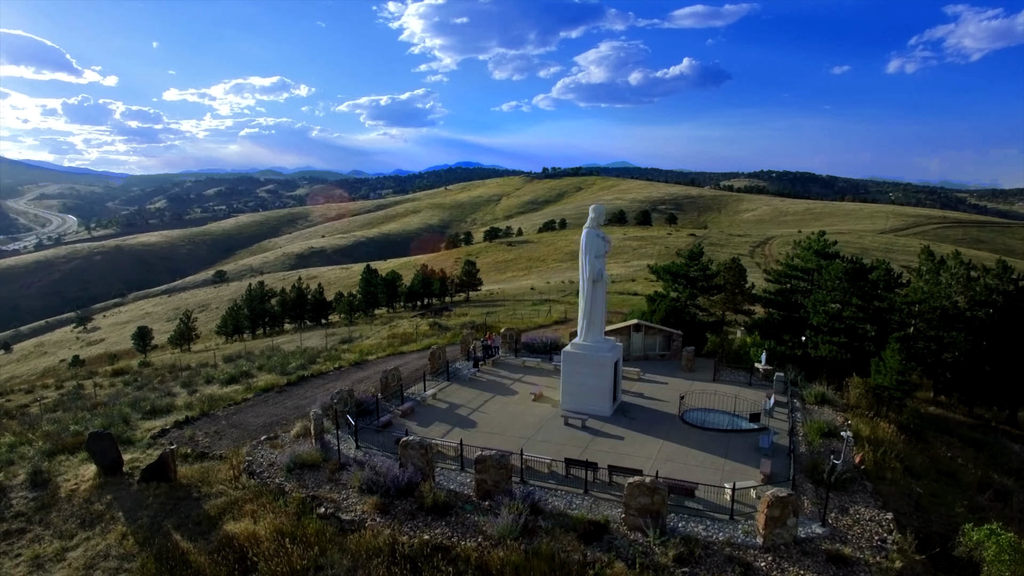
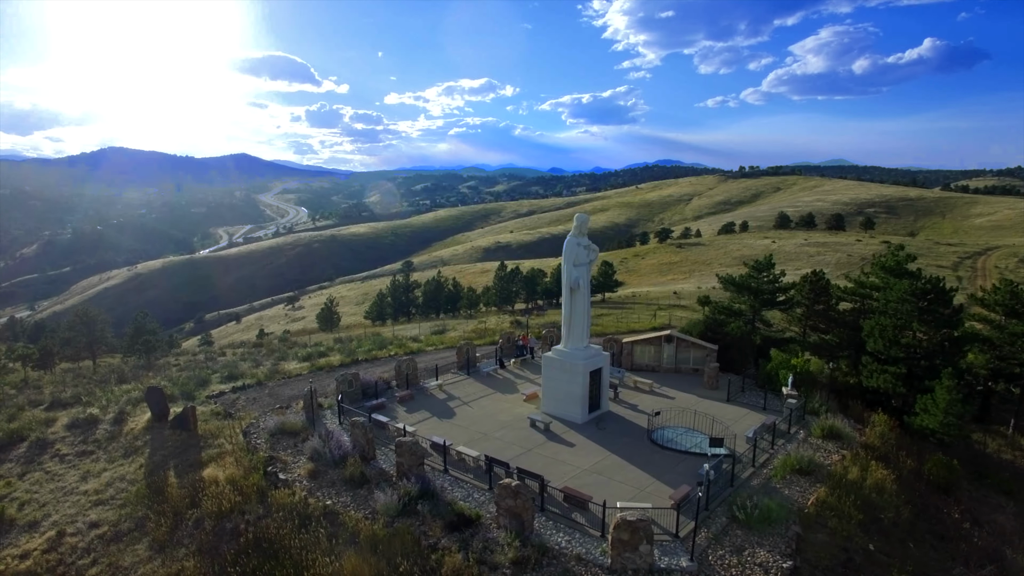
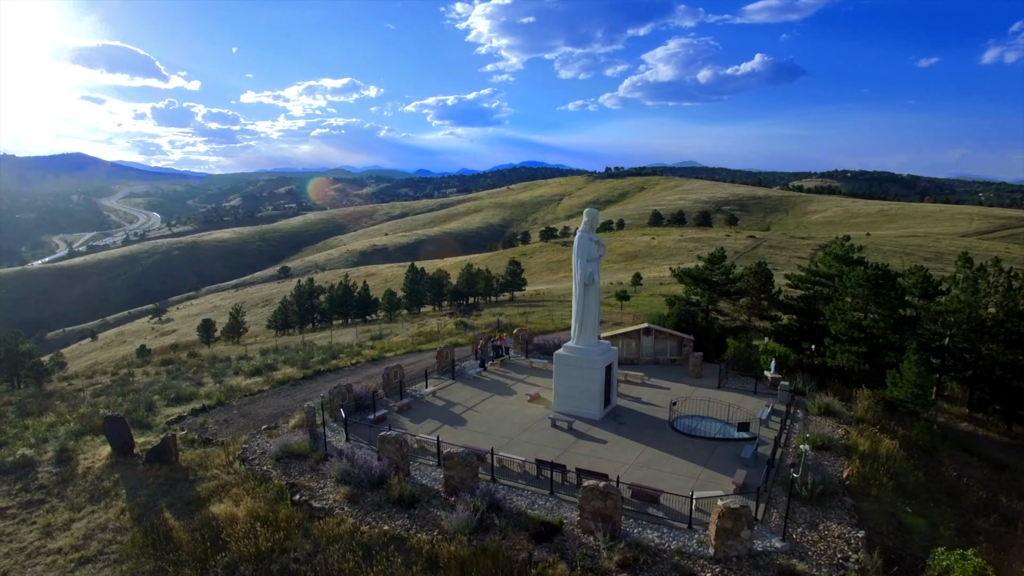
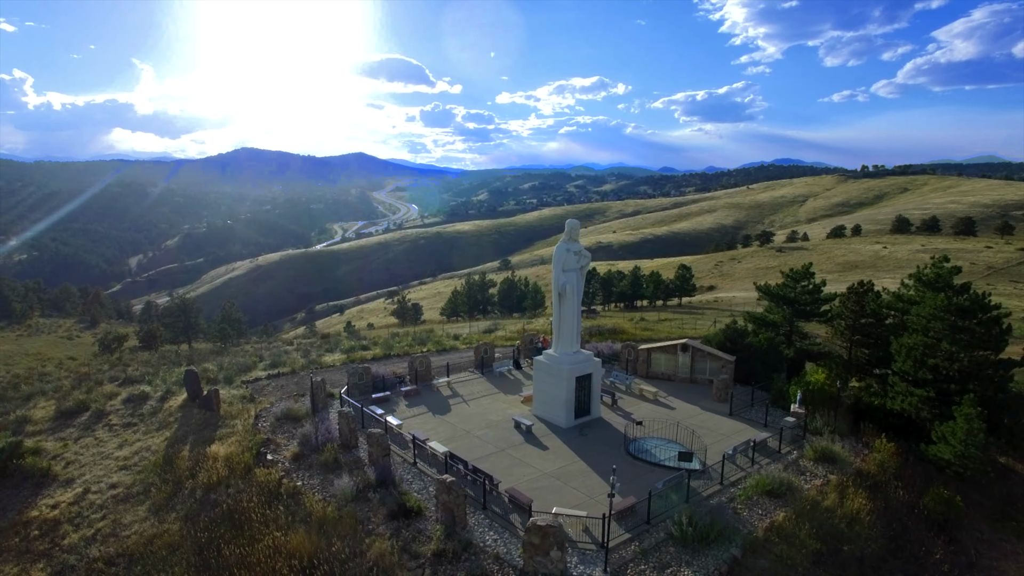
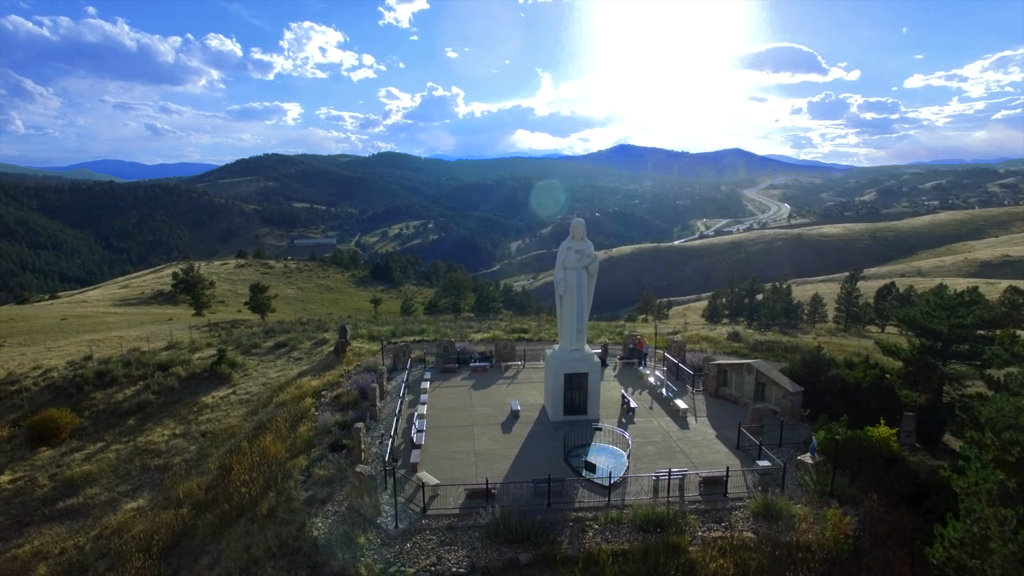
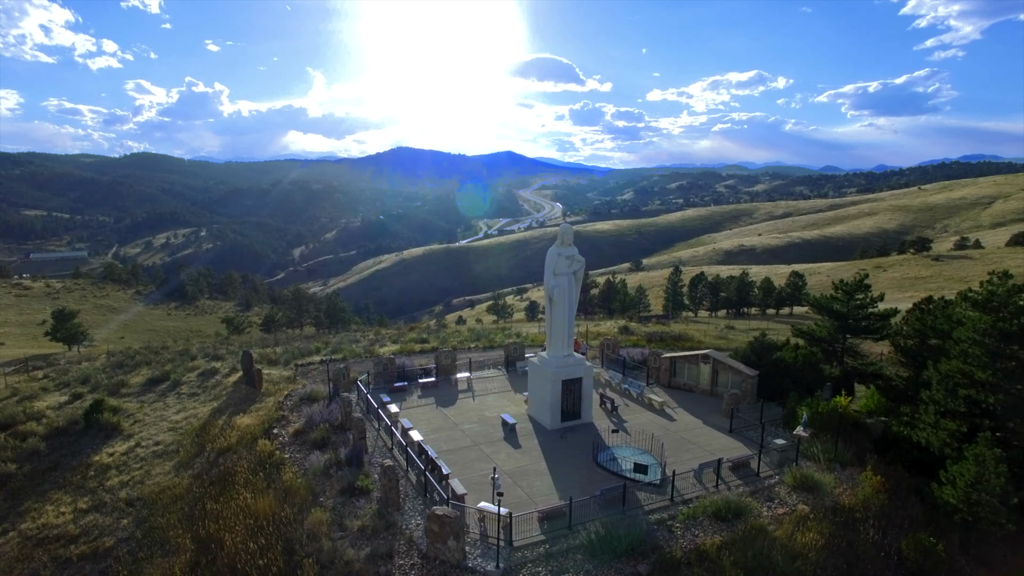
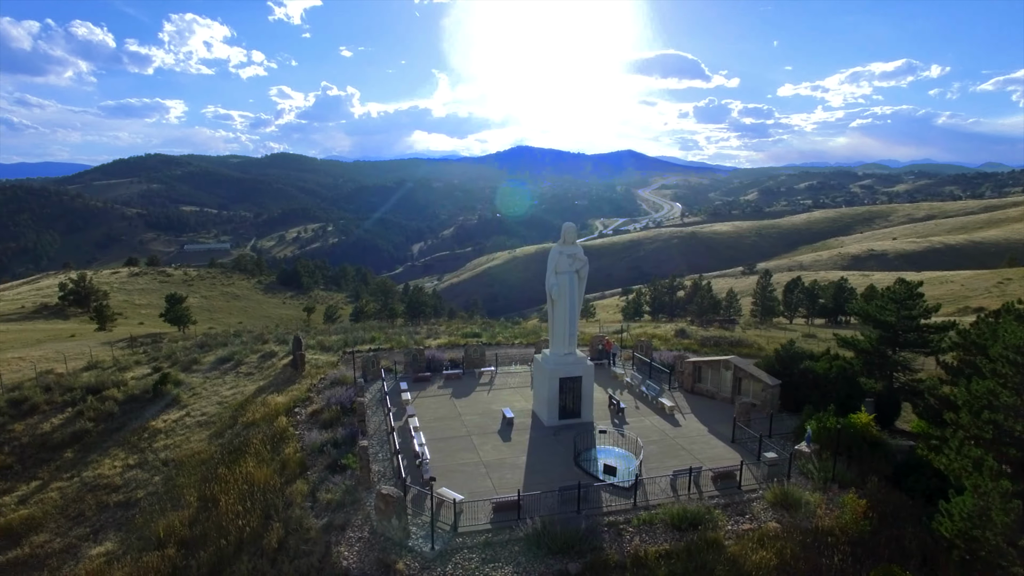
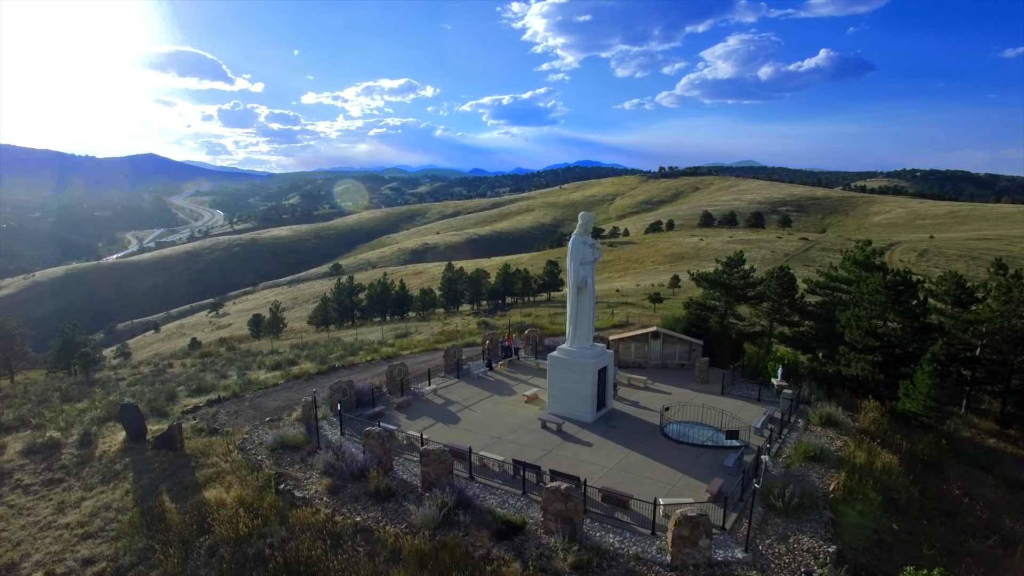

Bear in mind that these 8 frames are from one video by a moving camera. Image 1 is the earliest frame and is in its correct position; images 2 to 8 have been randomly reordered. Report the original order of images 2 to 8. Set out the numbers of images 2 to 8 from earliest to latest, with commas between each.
3, 8, 2, 4, 6, 7, 5
